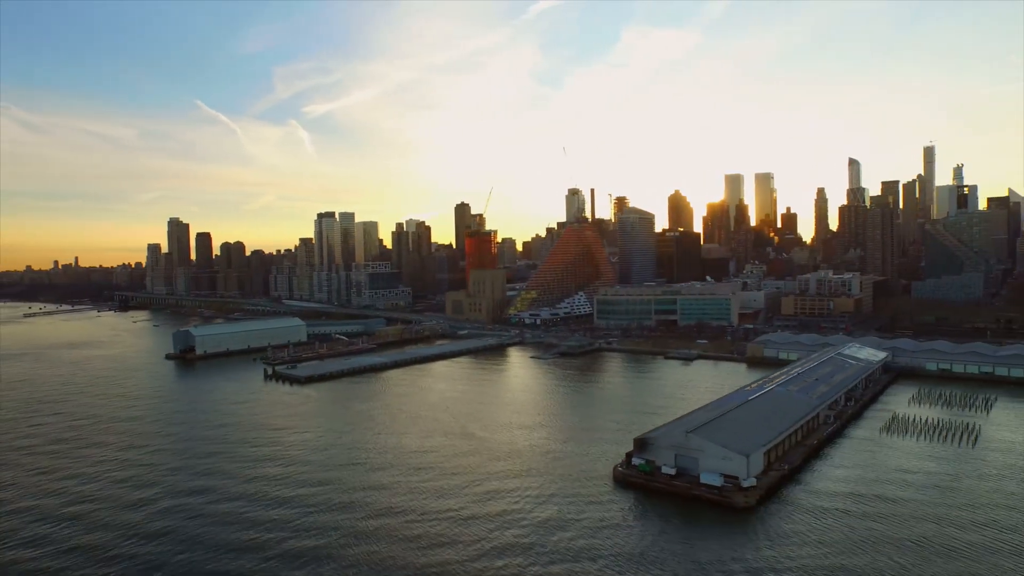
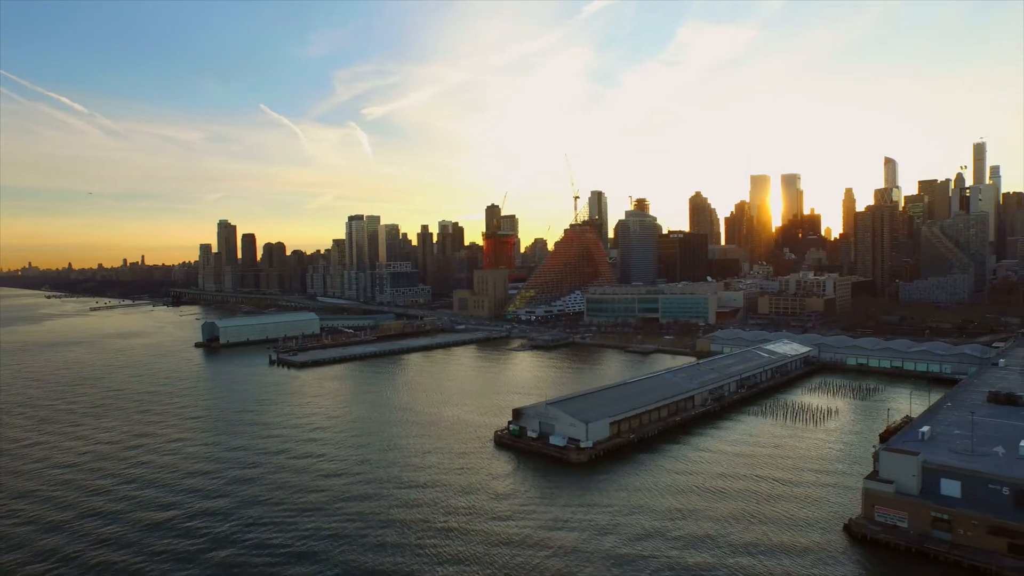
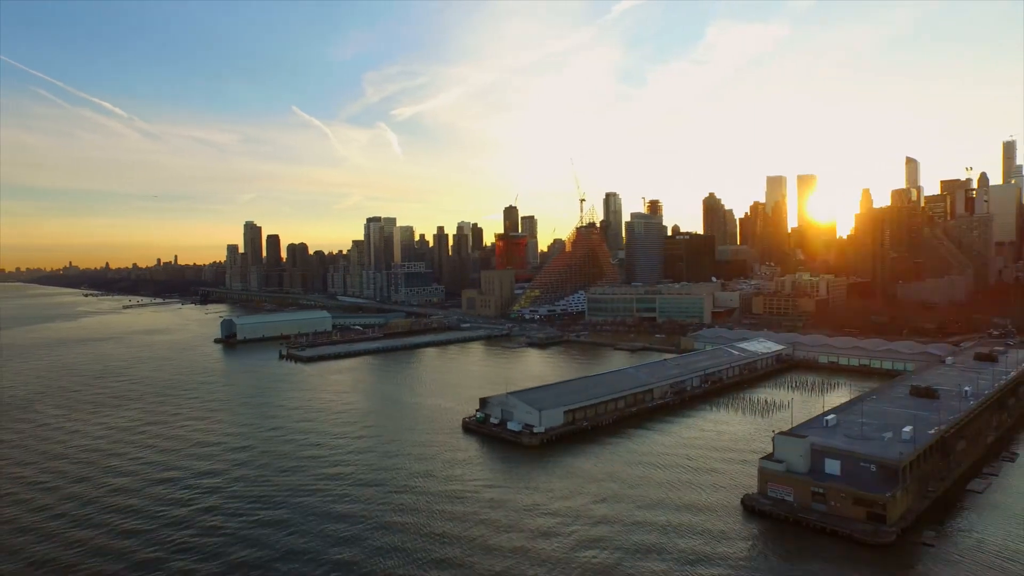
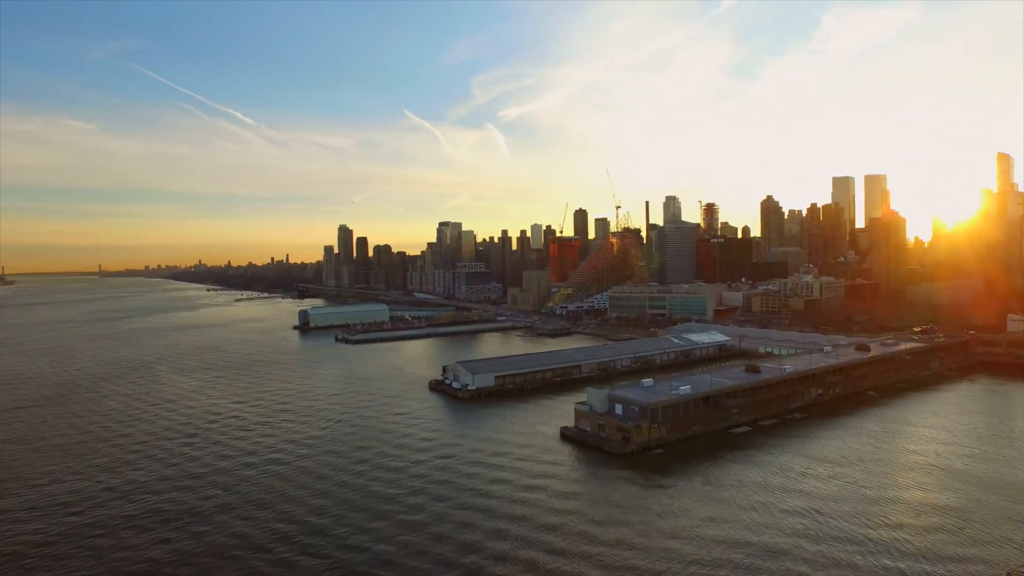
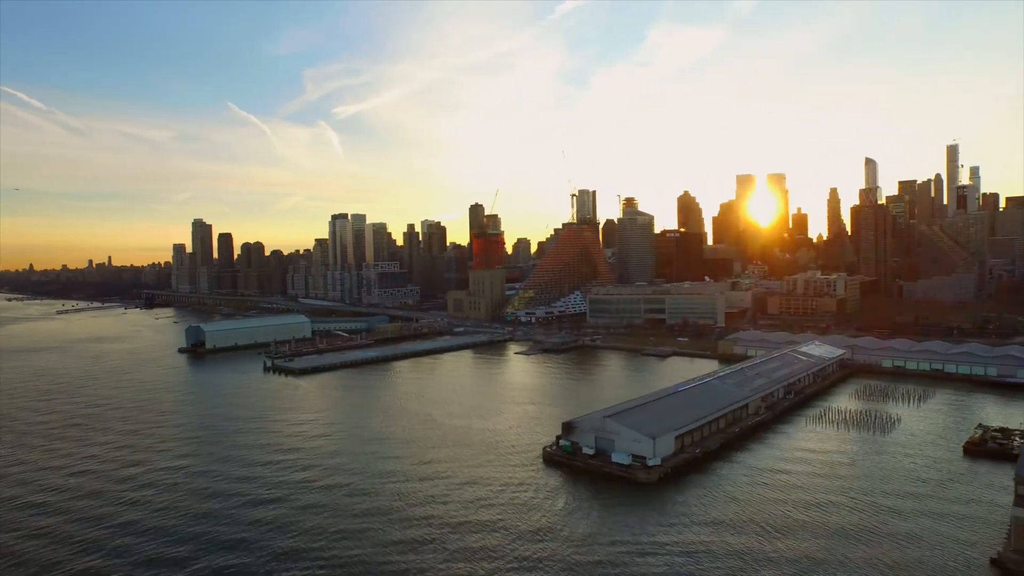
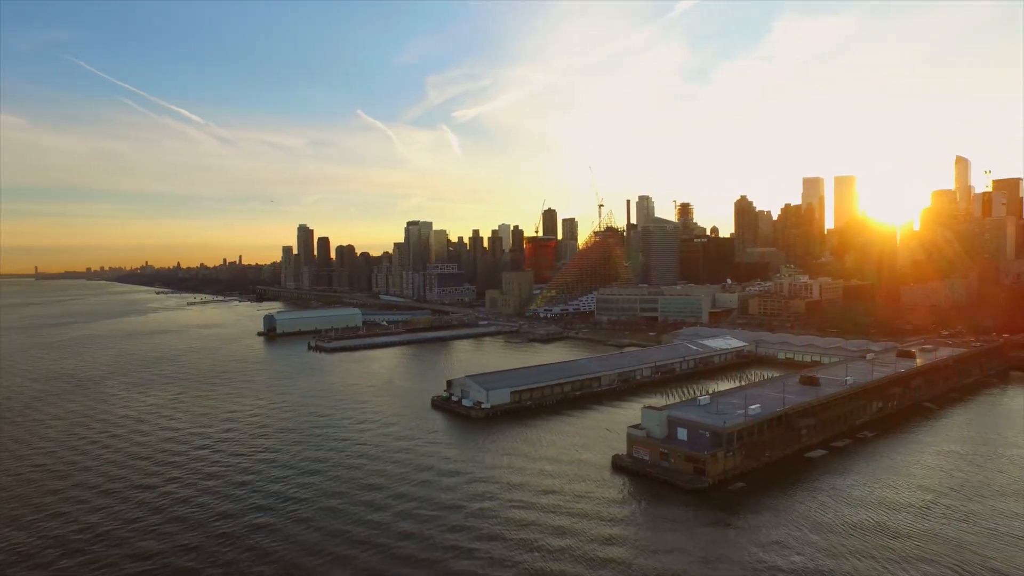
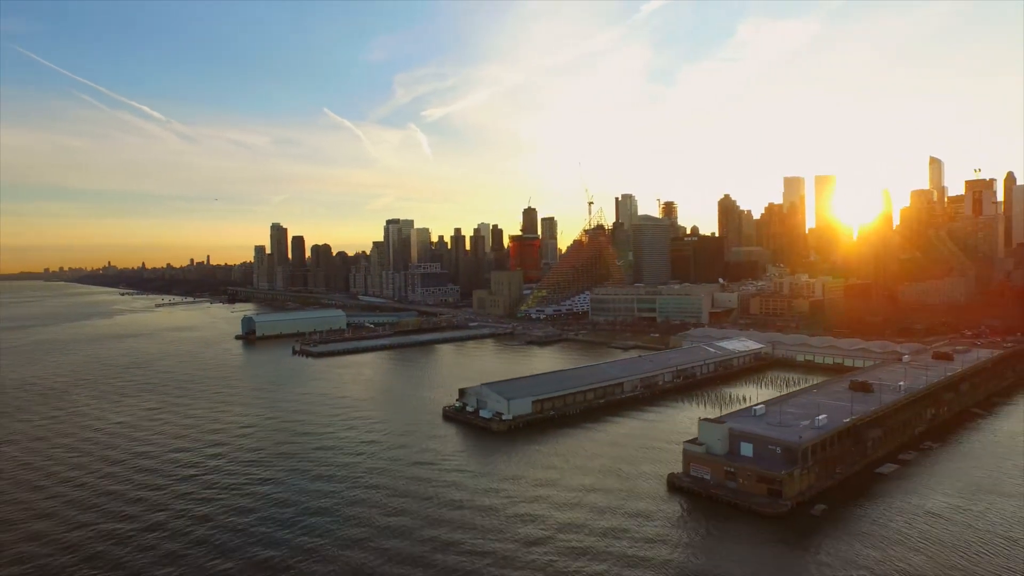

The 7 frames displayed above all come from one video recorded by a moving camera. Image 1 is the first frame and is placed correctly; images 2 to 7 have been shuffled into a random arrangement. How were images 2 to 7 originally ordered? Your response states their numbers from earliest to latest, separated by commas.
5, 2, 3, 7, 6, 4
